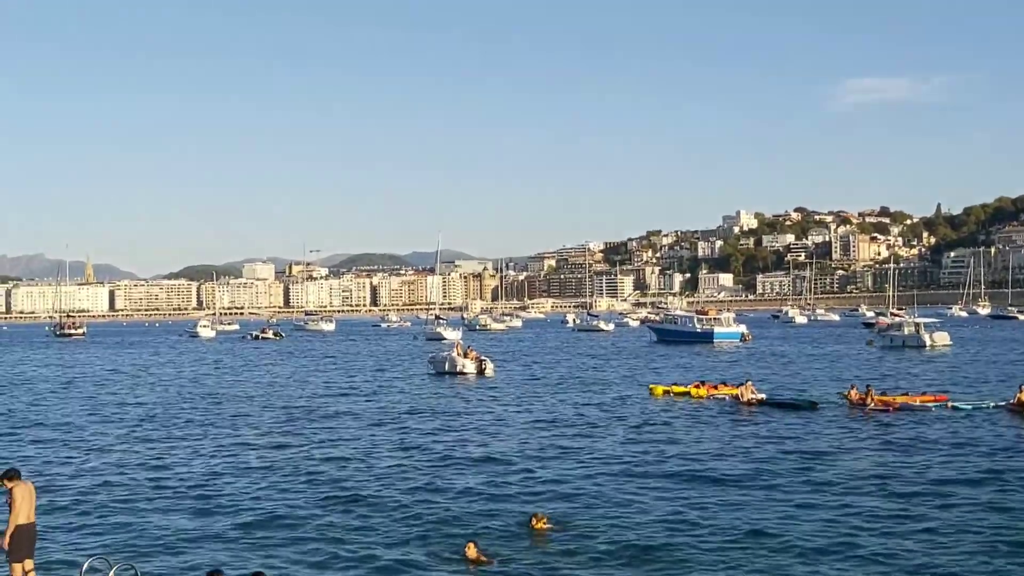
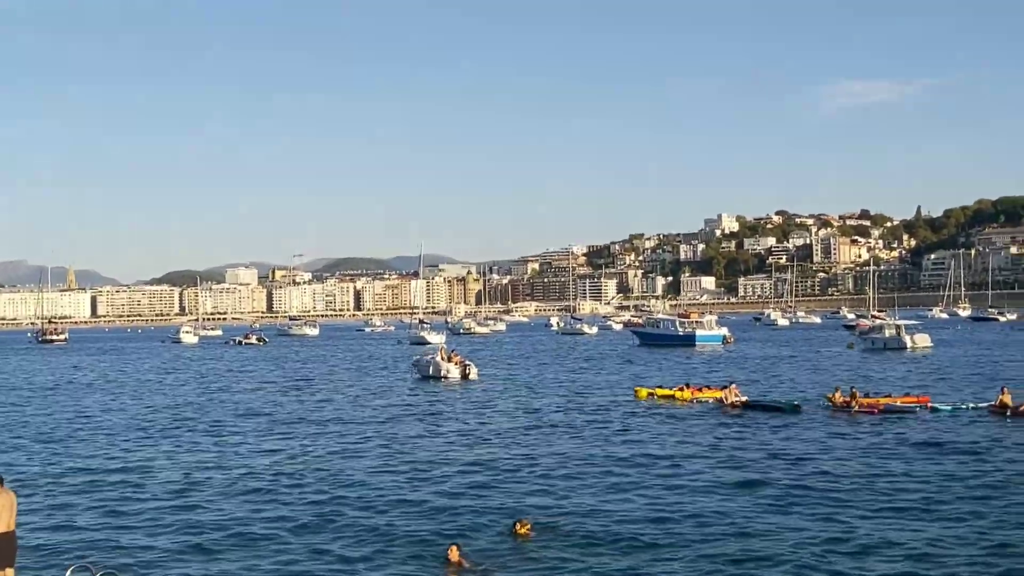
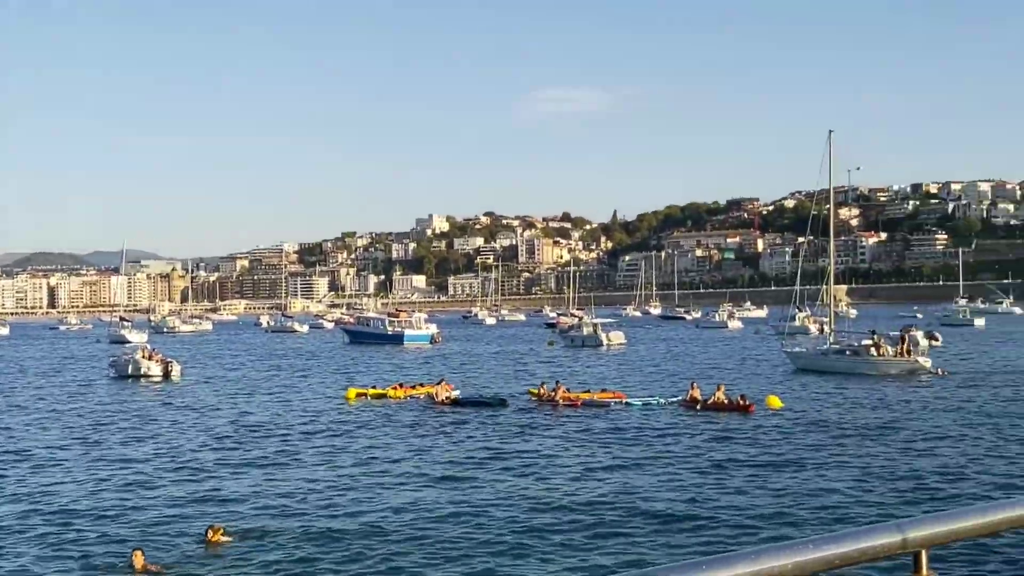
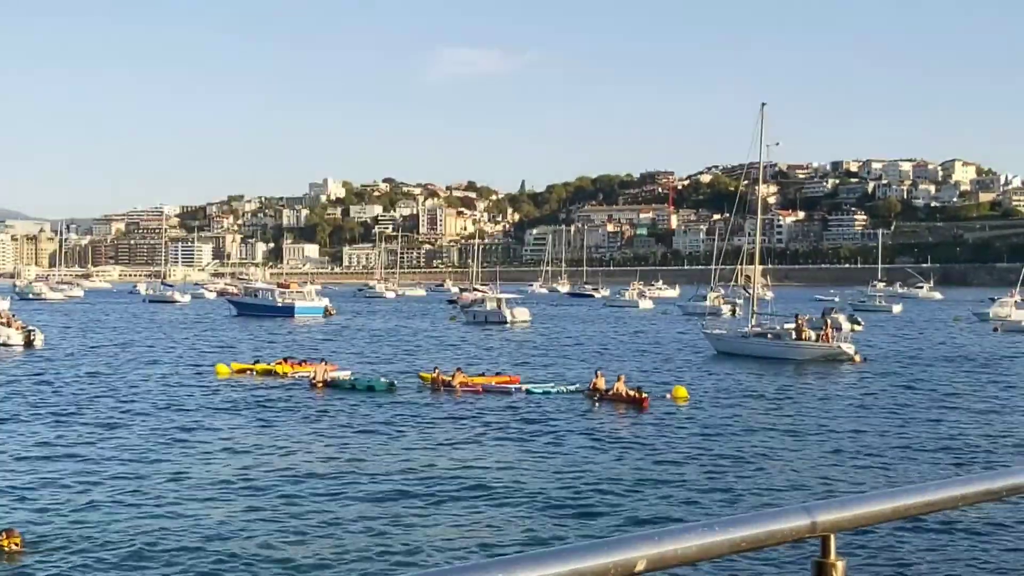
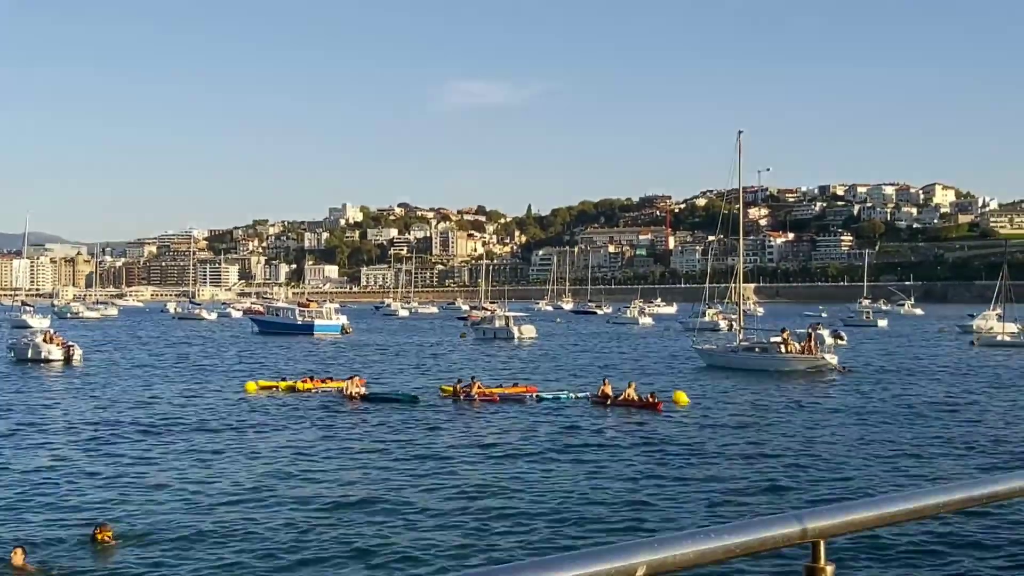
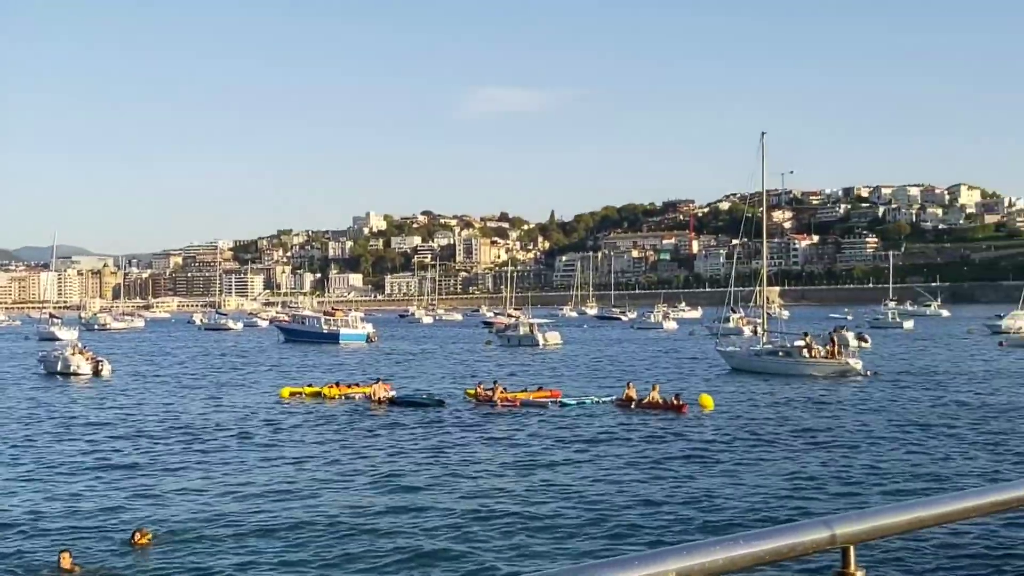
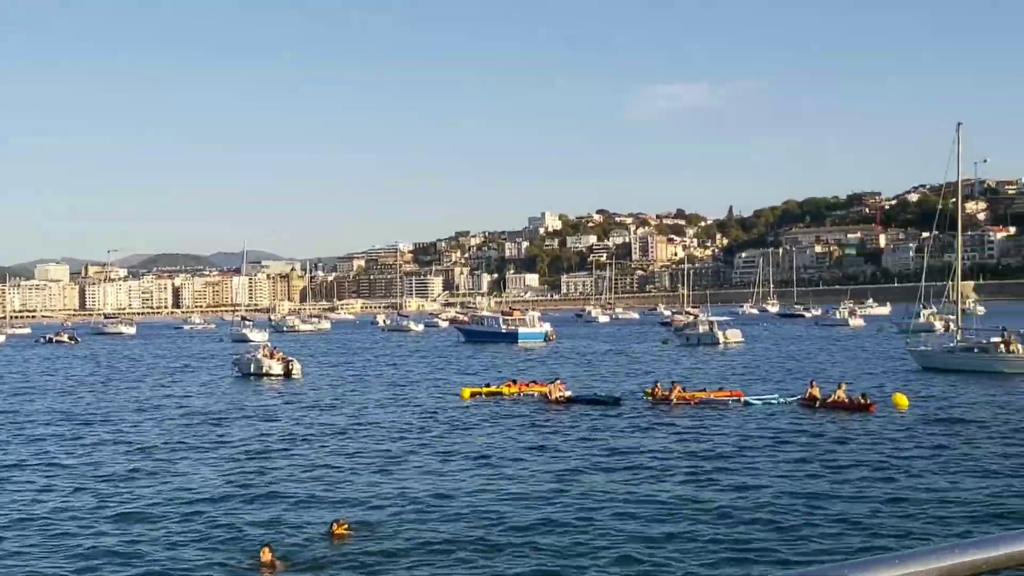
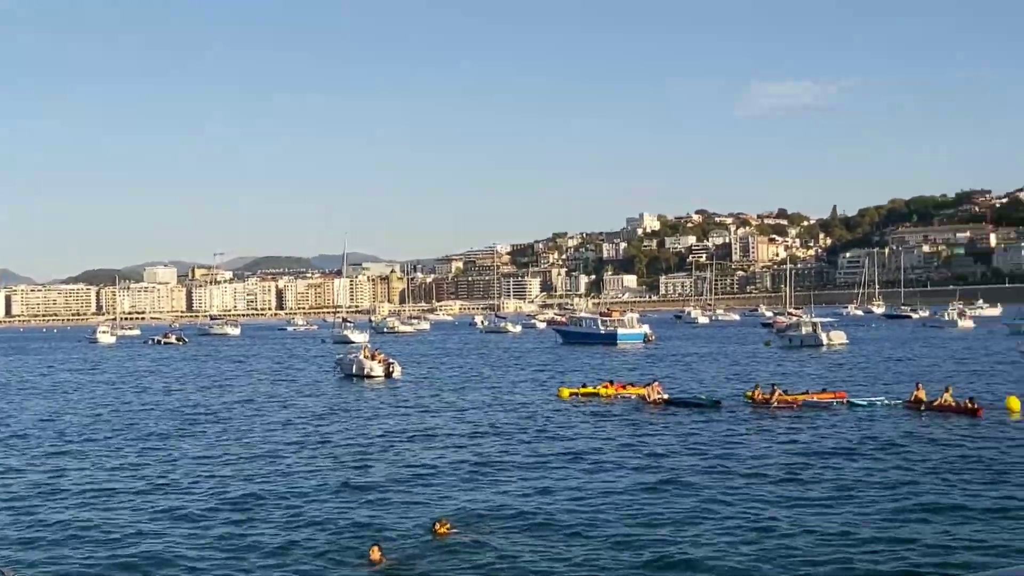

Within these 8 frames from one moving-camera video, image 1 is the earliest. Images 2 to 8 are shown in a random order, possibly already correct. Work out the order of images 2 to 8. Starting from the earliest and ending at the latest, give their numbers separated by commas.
2, 8, 7, 3, 6, 5, 4
